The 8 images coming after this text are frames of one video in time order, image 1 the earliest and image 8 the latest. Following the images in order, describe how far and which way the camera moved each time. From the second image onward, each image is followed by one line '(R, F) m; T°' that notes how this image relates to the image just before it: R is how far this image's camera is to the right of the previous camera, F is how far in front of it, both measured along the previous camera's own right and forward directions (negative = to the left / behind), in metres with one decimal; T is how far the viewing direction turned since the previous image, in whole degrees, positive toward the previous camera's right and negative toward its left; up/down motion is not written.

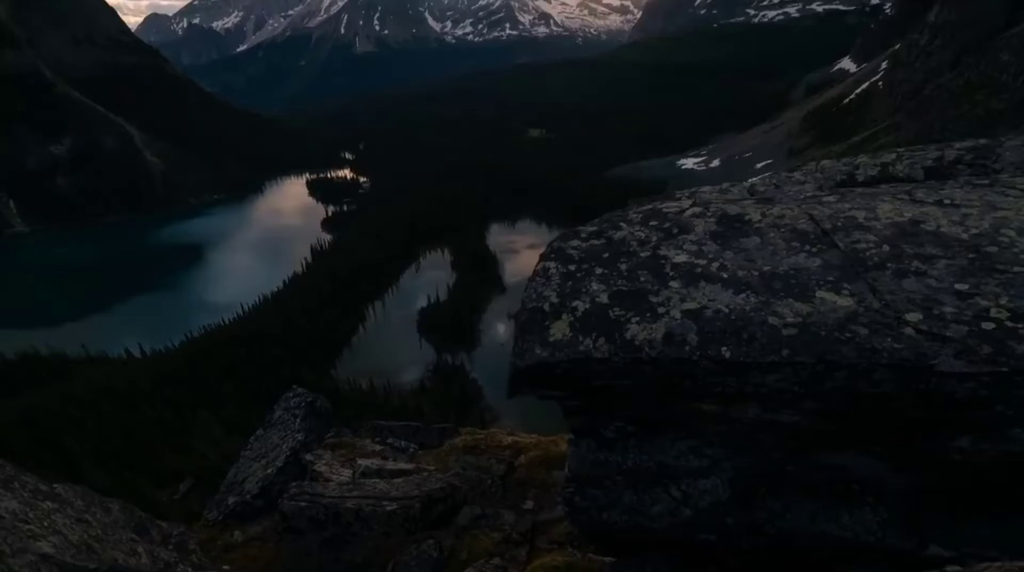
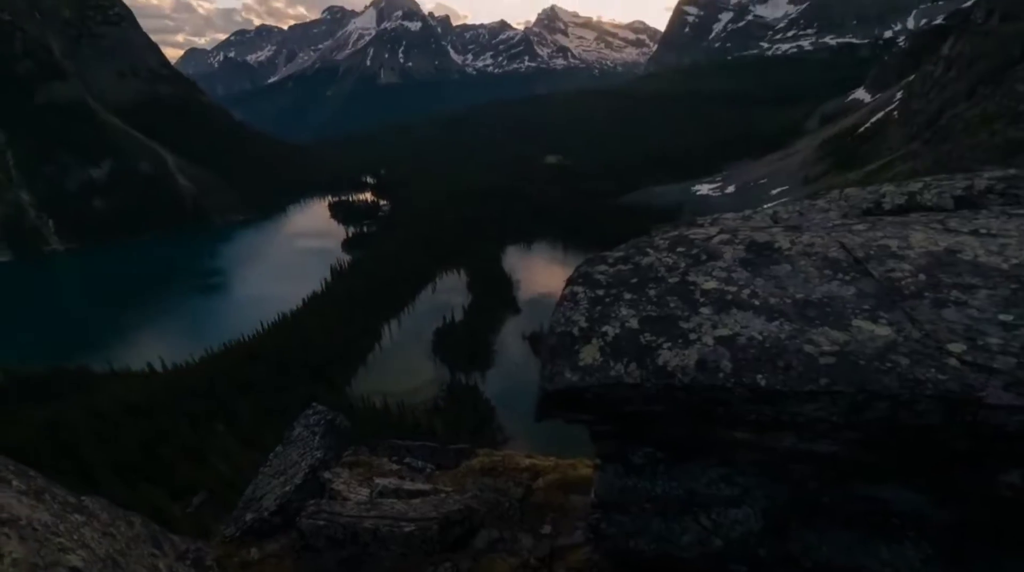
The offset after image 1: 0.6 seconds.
(-0.4, -0.1) m; -2°
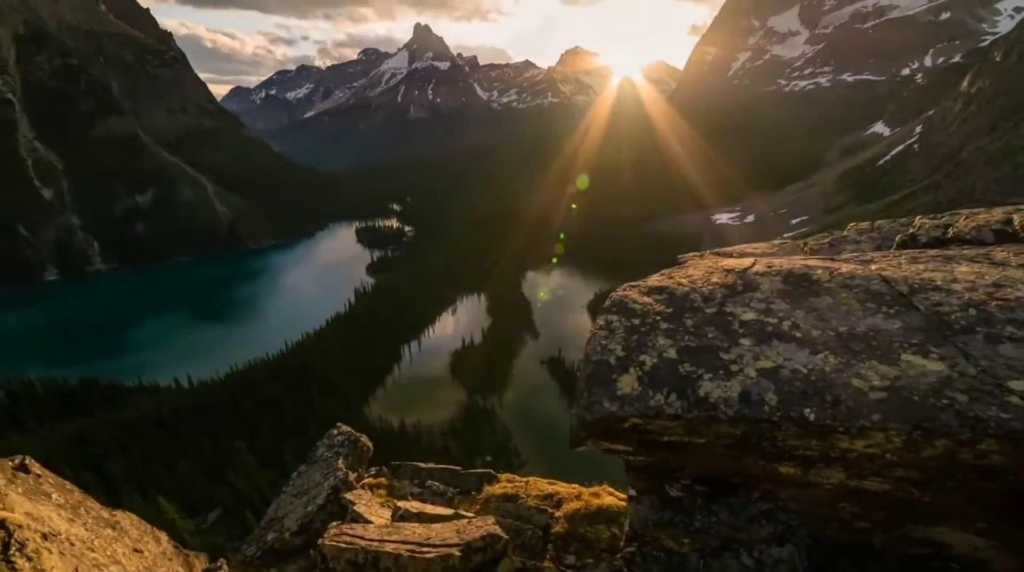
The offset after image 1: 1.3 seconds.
(-0.6, -0.2) m; -2°
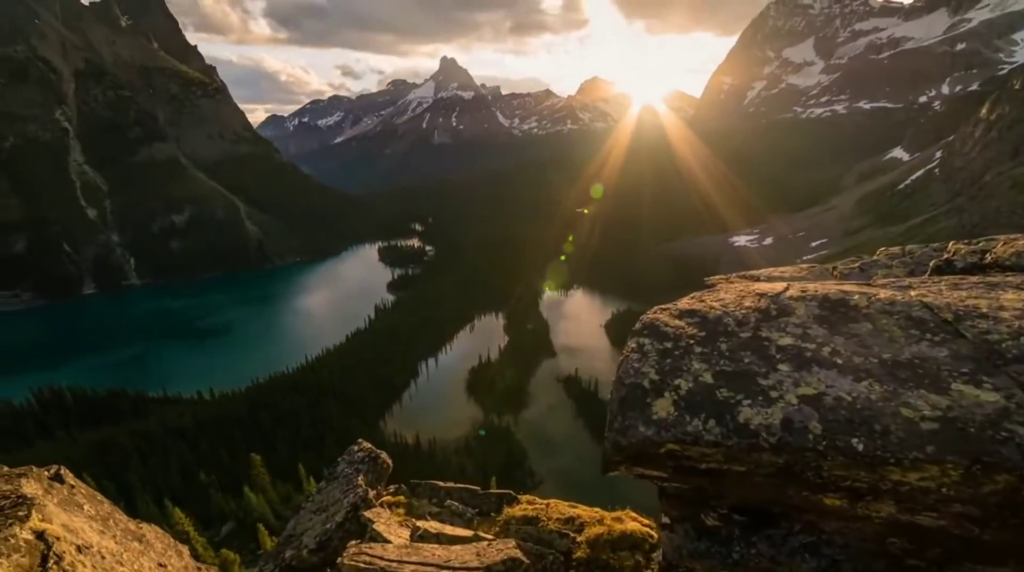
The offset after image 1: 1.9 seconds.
(-0.5, -0.1) m; -2°
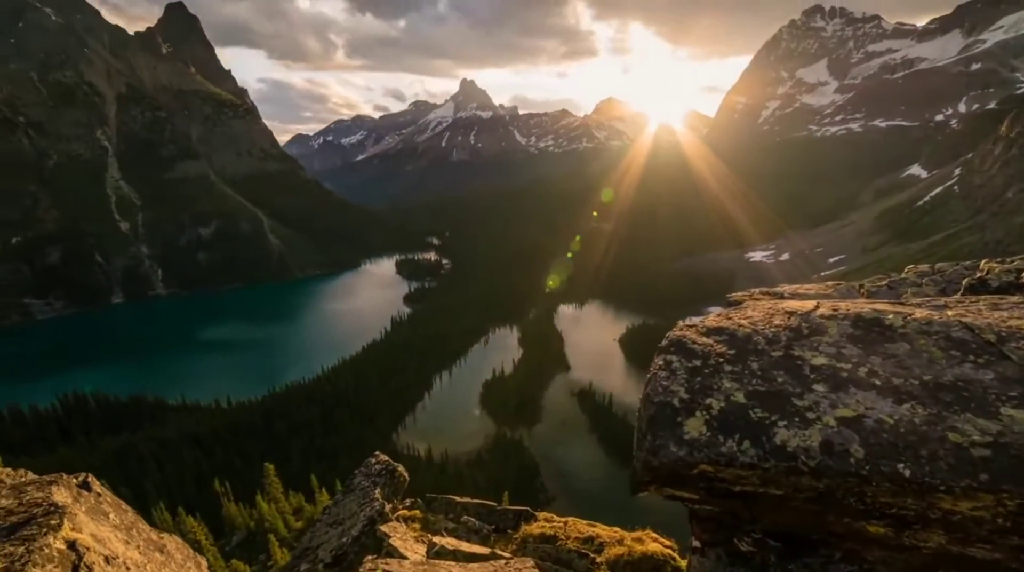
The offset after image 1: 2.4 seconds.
(-0.4, 0.0) m; -2°
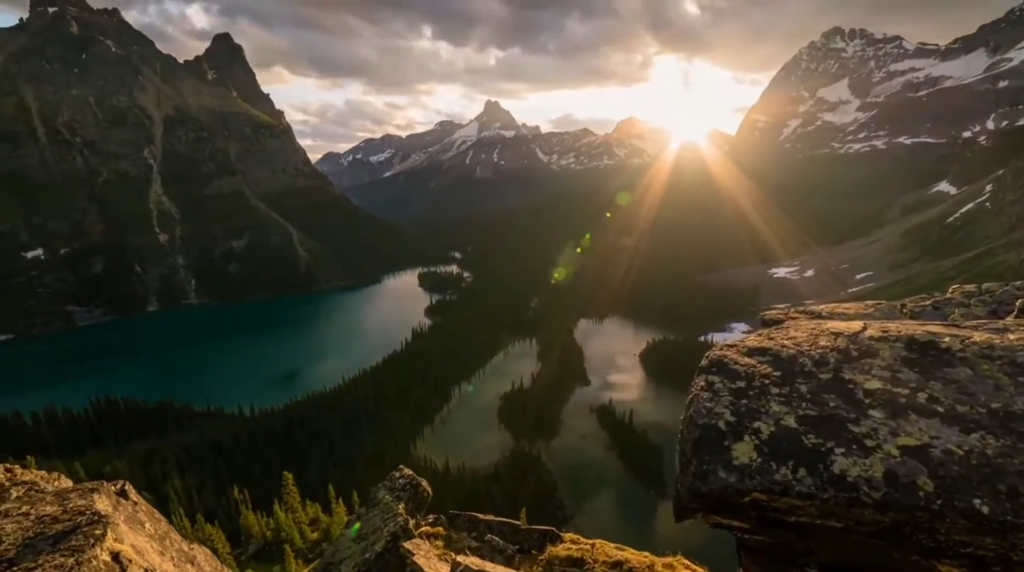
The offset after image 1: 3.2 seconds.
(-0.6, +0.1) m; -2°
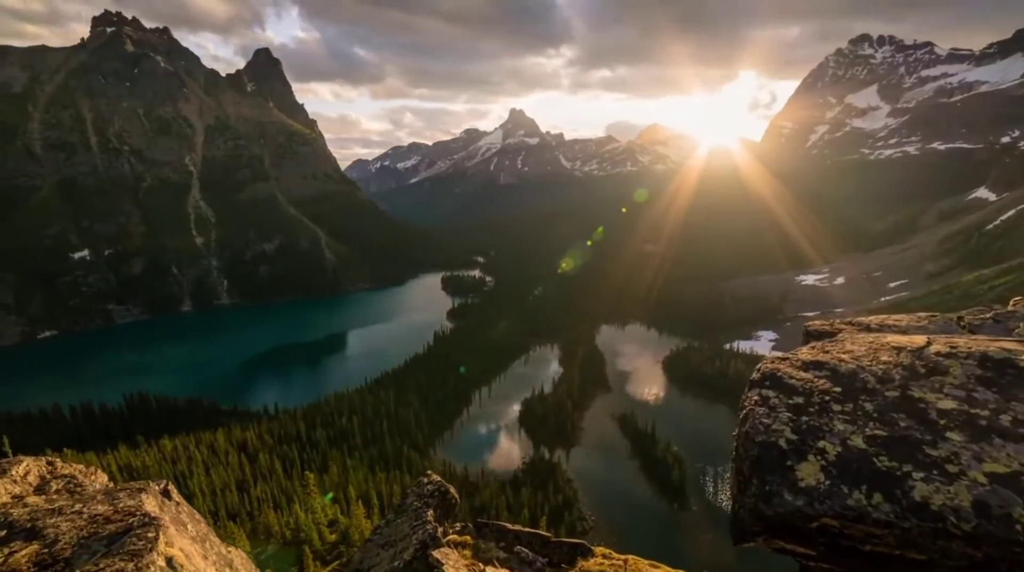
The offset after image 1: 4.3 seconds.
(-0.7, +0.2) m; -2°
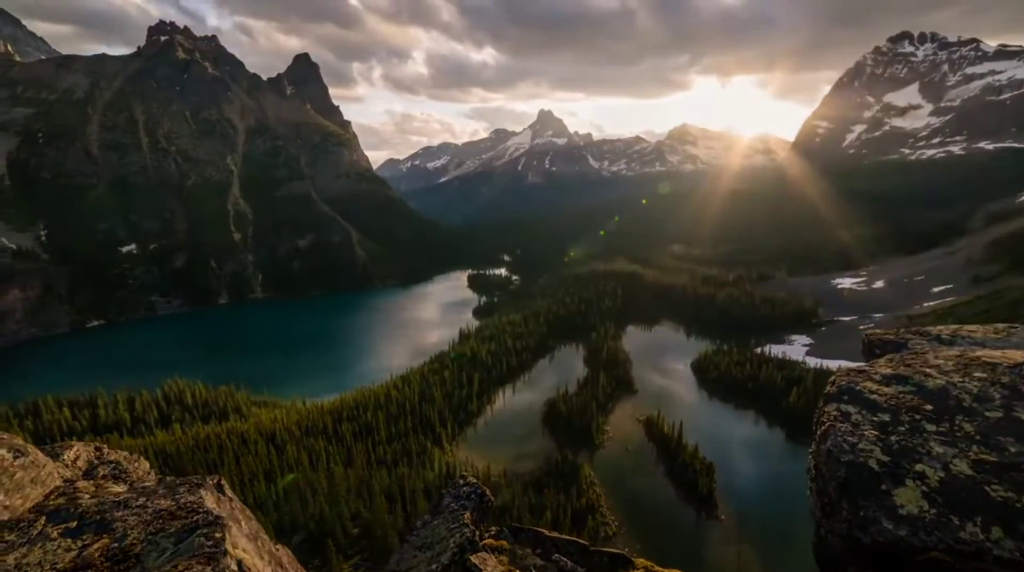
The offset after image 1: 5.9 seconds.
(-1.1, +0.3) m; -3°
